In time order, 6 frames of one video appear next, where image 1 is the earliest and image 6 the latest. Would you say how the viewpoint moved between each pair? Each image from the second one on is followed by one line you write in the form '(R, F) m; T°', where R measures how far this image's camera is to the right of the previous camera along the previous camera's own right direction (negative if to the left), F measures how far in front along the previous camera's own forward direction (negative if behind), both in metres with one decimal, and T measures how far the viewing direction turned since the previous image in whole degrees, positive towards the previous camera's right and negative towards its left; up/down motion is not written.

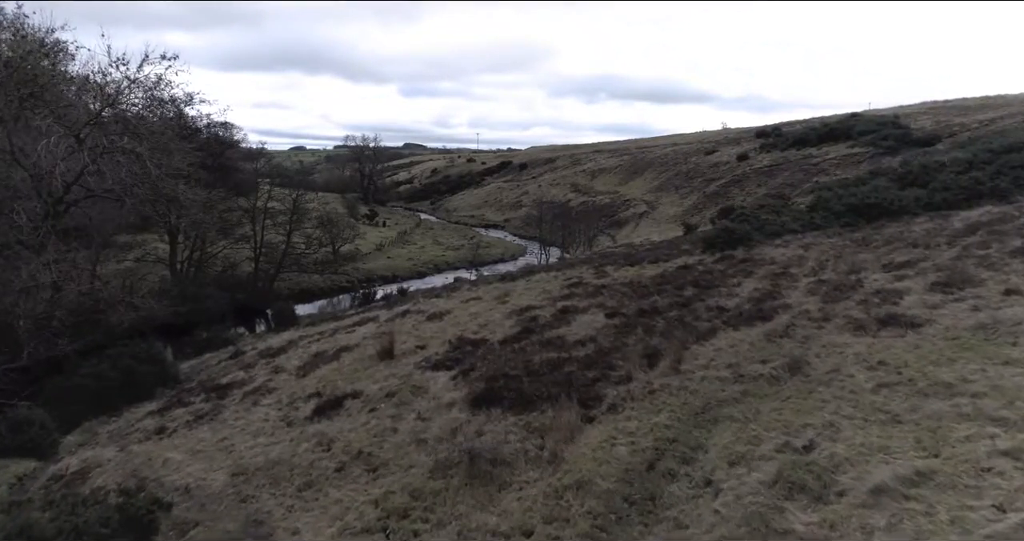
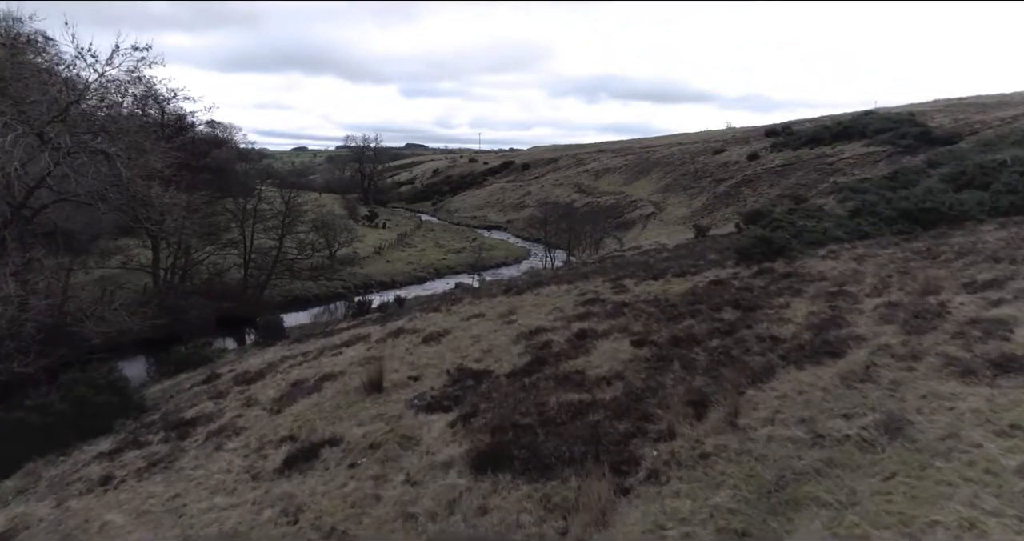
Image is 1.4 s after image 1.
(-0.1, +2.0) m; 0°
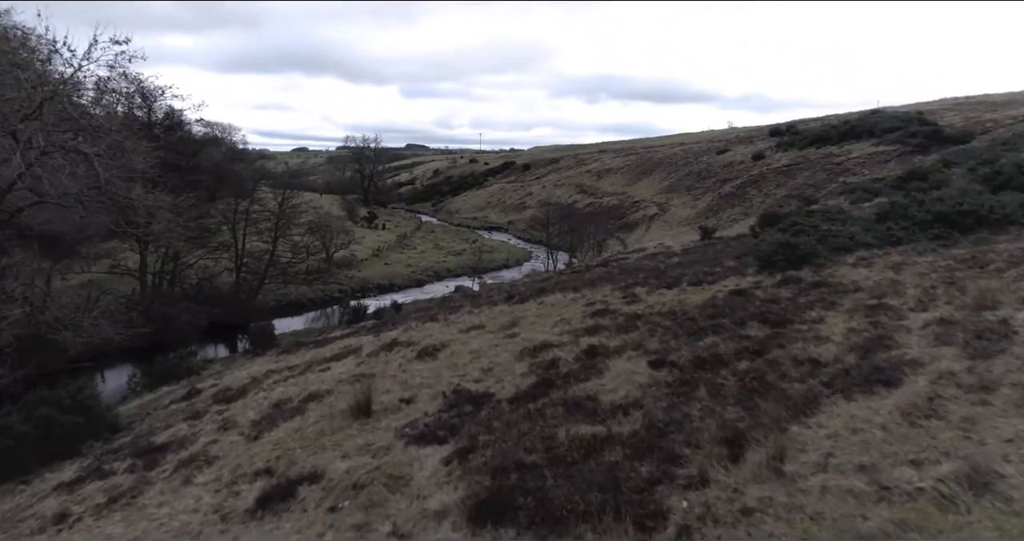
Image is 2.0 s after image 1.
(0.0, +1.2) m; 0°
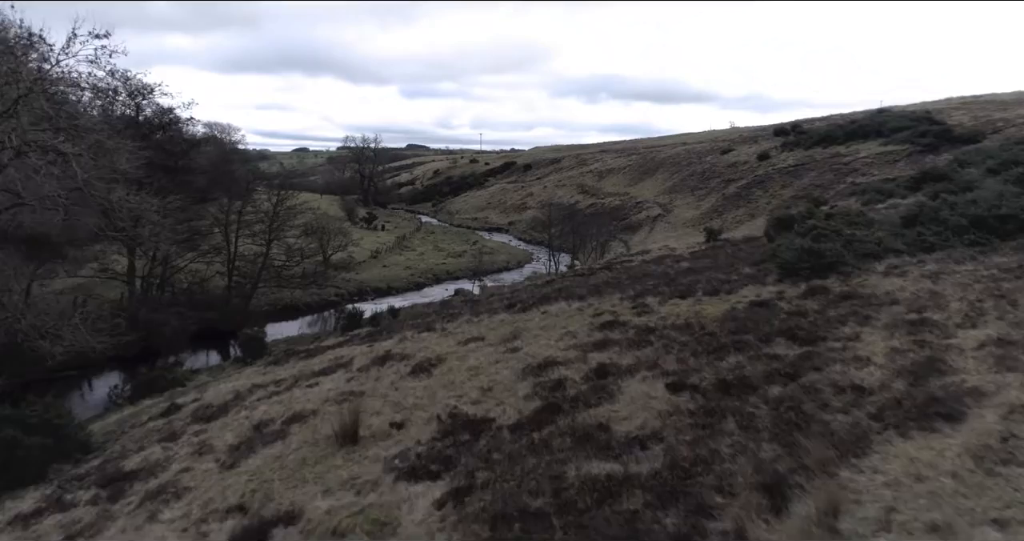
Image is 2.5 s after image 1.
(0.0, +1.0) m; 0°
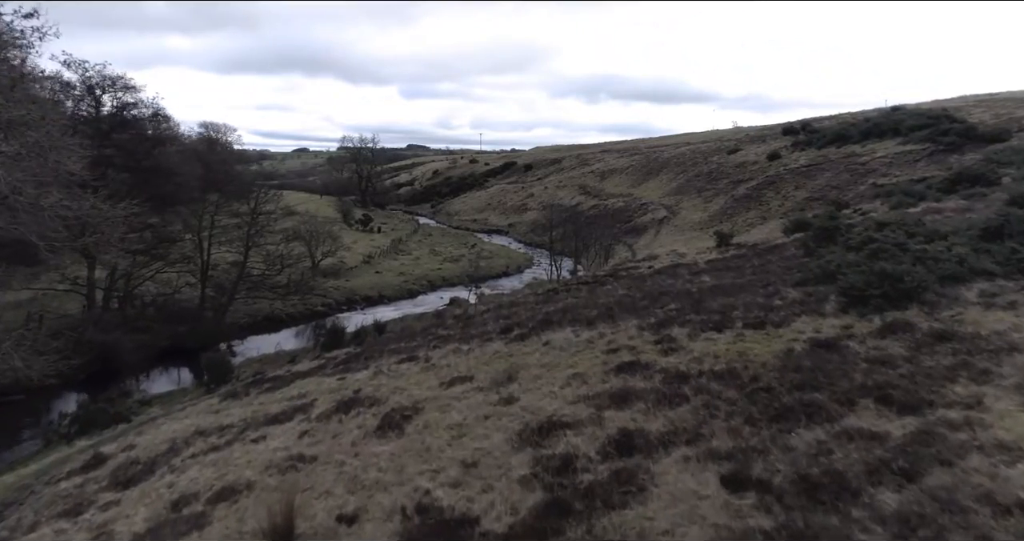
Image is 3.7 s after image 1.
(+0.1, +2.6) m; 0°
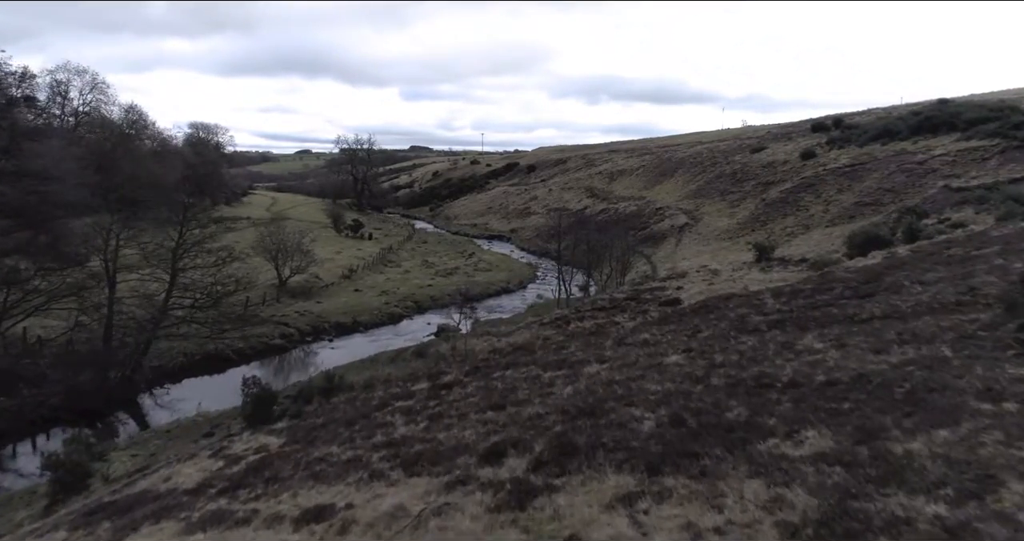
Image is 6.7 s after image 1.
(+0.1, +6.8) m; 0°
